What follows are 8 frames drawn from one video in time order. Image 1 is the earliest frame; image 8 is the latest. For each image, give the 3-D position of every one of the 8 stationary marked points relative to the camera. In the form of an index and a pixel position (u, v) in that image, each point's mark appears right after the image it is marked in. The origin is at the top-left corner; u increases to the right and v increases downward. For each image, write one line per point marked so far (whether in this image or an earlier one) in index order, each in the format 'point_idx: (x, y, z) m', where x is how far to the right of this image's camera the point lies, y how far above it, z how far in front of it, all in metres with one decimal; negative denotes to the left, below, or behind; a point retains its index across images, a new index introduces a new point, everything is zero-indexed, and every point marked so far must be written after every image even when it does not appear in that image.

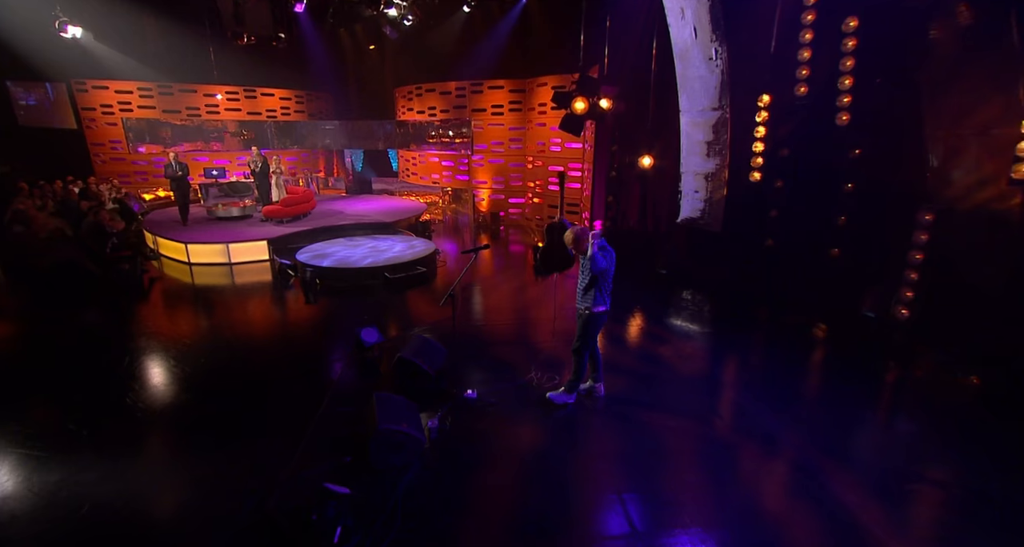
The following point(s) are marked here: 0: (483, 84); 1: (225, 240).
0: (-0.6, +4.1, +9.9) m
1: (-4.9, +0.6, +7.7) m
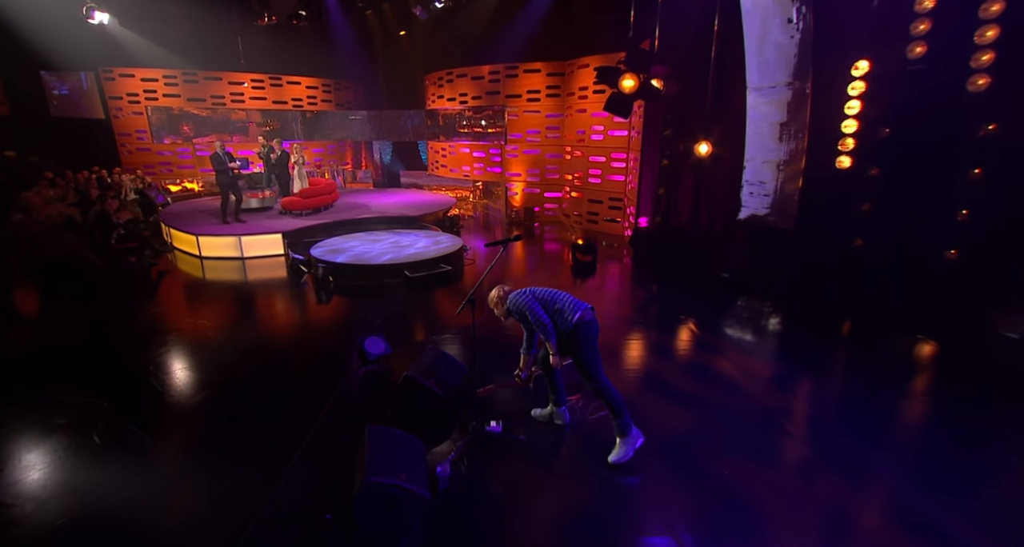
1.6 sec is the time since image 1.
0: (+0.1, +4.1, +9.1) m
1: (-4.4, +0.7, +7.3) m
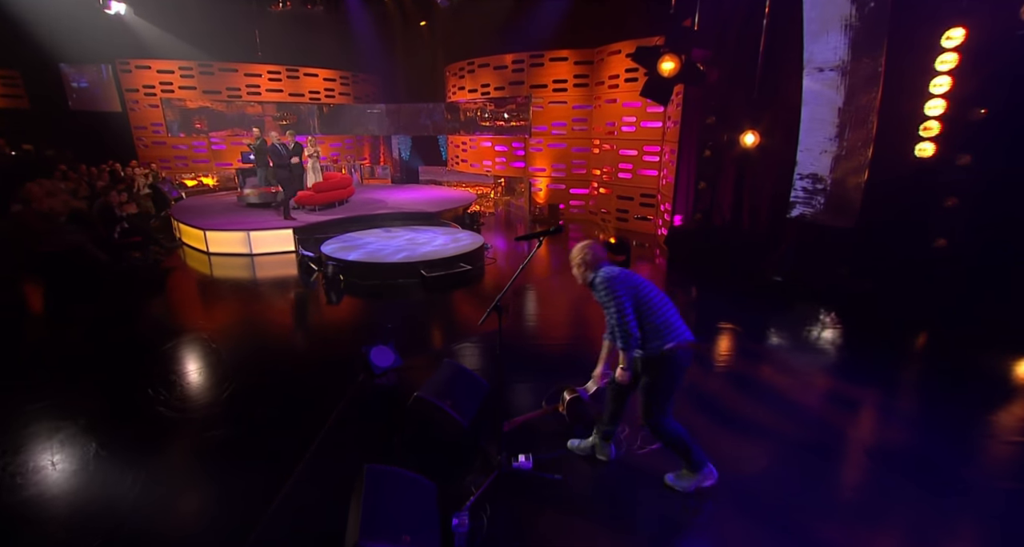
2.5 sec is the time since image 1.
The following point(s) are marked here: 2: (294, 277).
0: (+0.6, +4.1, +8.6) m
1: (-4.0, +0.7, +6.9) m
2: (-3.1, 0.0, +6.4) m
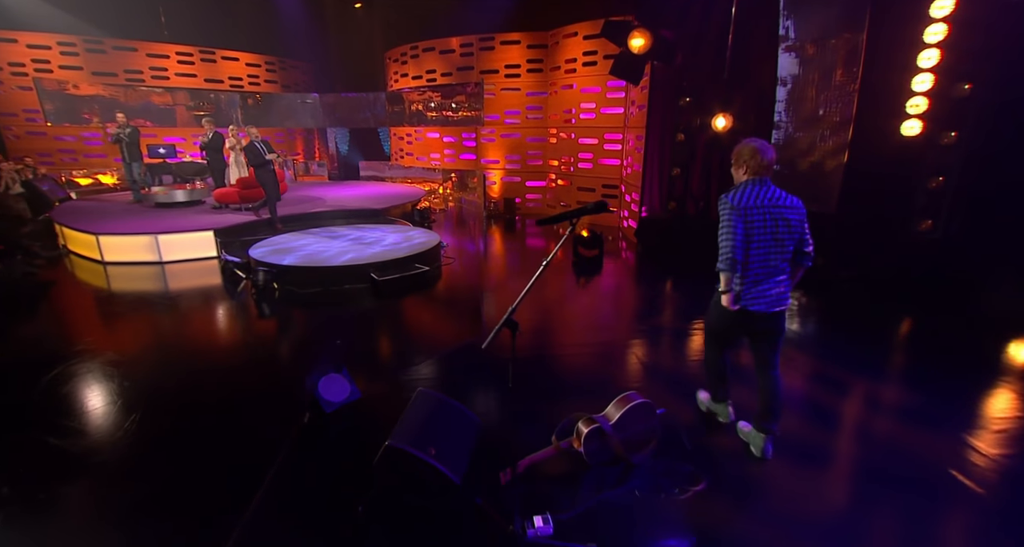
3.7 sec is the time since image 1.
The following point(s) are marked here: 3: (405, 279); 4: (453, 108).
0: (-0.3, +4.1, +8.0) m
1: (-4.5, +0.5, +5.8) m
2: (-3.5, -0.1, +5.4) m
3: (-1.2, -0.1, +5.2) m
4: (-1.1, +3.1, +8.6) m
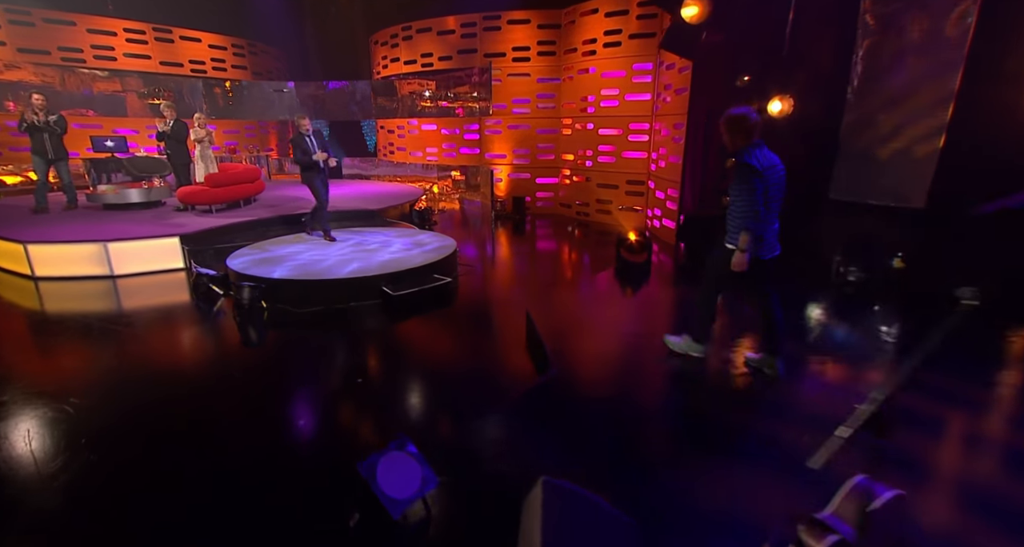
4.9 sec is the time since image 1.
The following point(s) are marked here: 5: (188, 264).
0: (-0.2, +4.0, +7.2) m
1: (-4.2, +0.4, +4.7) m
2: (-3.2, -0.2, +4.3) m
3: (-0.8, -0.2, +4.3) m
4: (-1.0, +3.0, +7.7) m
5: (-3.3, +0.1, +4.8) m
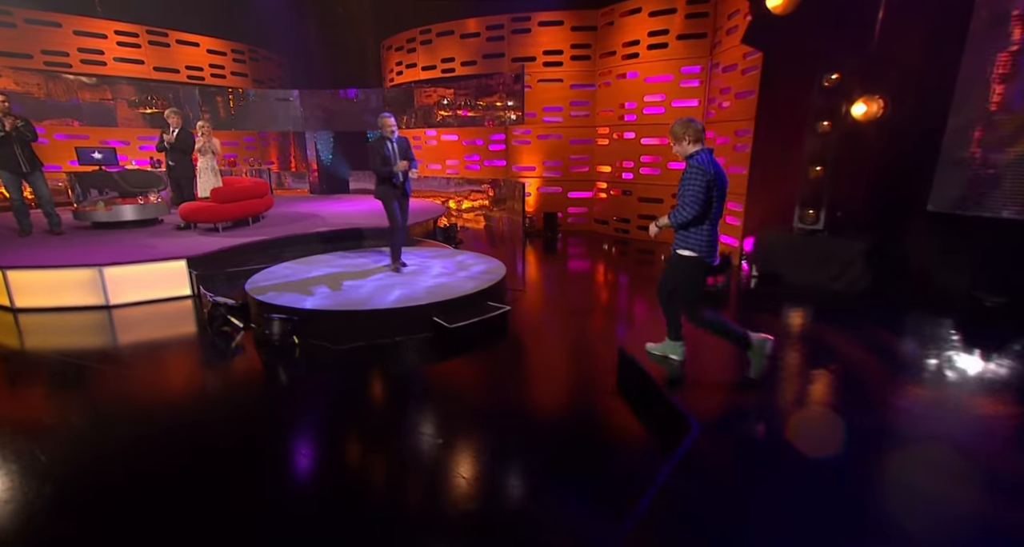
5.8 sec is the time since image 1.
0: (+0.3, +3.7, +6.7) m
1: (-3.6, +0.1, +4.0) m
2: (-2.6, -0.5, +3.6) m
3: (-0.2, -0.4, +3.6) m
4: (-0.5, +2.7, +7.2) m
5: (-2.8, -0.2, +4.1) m
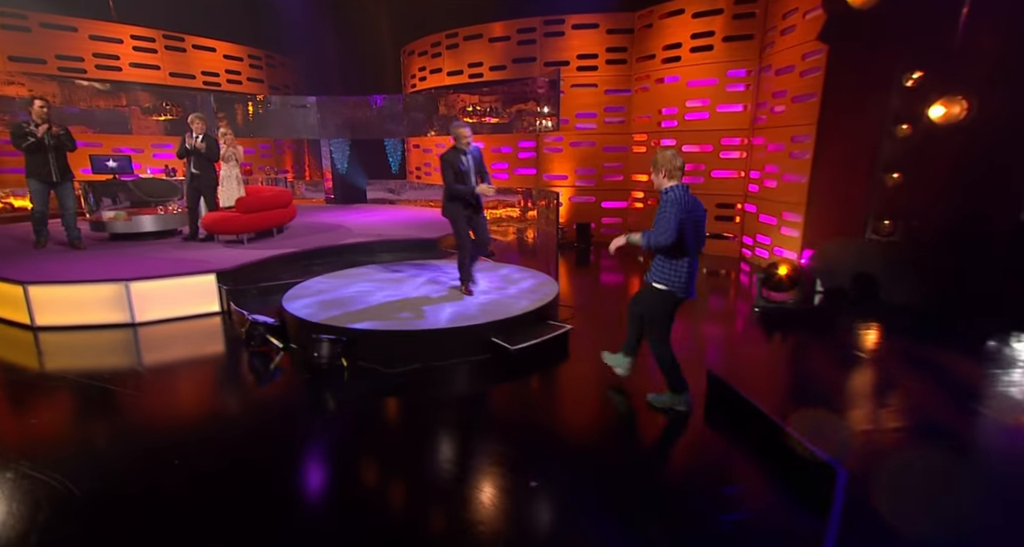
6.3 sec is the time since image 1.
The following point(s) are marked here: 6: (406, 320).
0: (+0.7, +3.5, +6.4) m
1: (-3.2, 0.0, +3.6) m
2: (-2.1, -0.6, +3.3) m
3: (+0.2, -0.5, +3.3) m
4: (-0.1, +2.5, +6.9) m
5: (-2.3, -0.3, +3.7) m
6: (-0.8, -0.3, +3.2) m
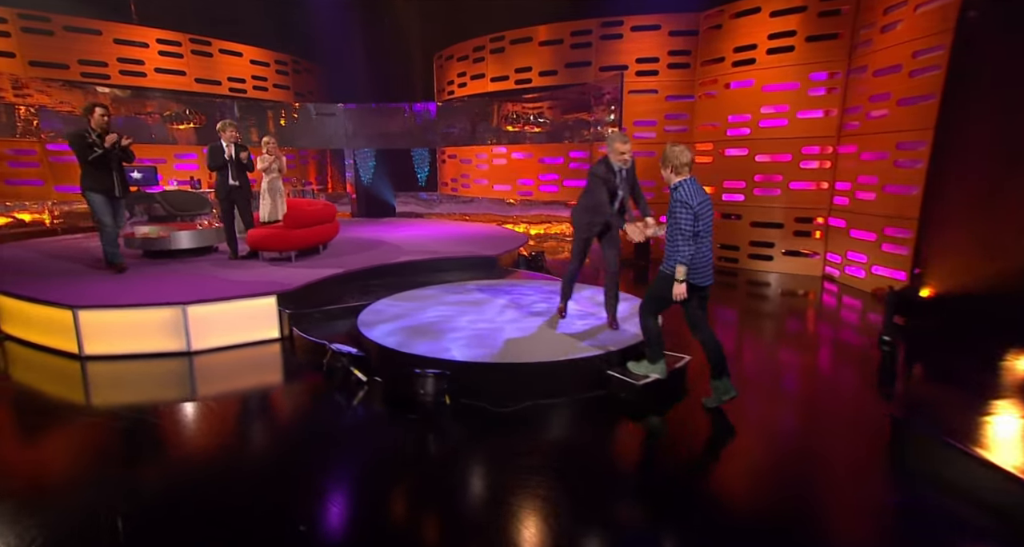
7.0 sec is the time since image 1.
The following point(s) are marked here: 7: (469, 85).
0: (+1.5, +3.3, +6.0) m
1: (-2.5, -0.2, +3.1) m
2: (-1.4, -0.8, +2.7) m
3: (+0.9, -0.7, +2.7) m
4: (+0.6, +2.2, +6.4) m
5: (-1.6, -0.5, +3.2) m
6: (-0.1, -0.5, +2.6) m
7: (-0.7, +3.0, +7.3) m
